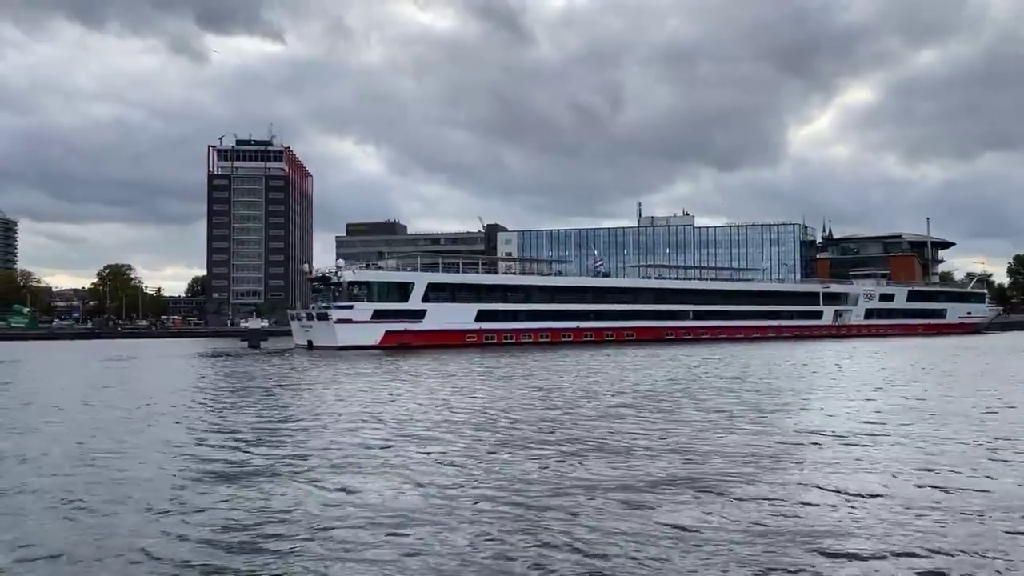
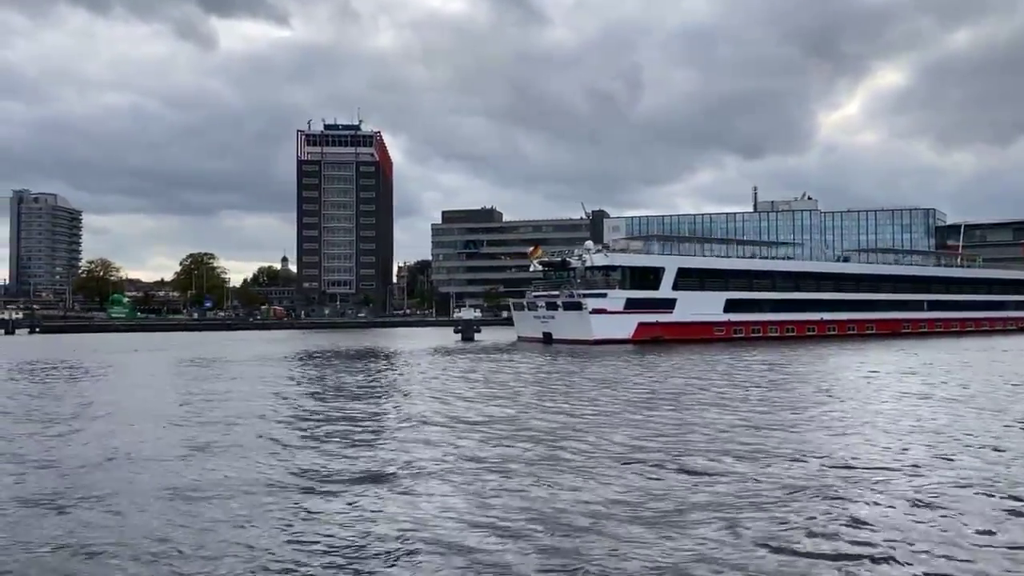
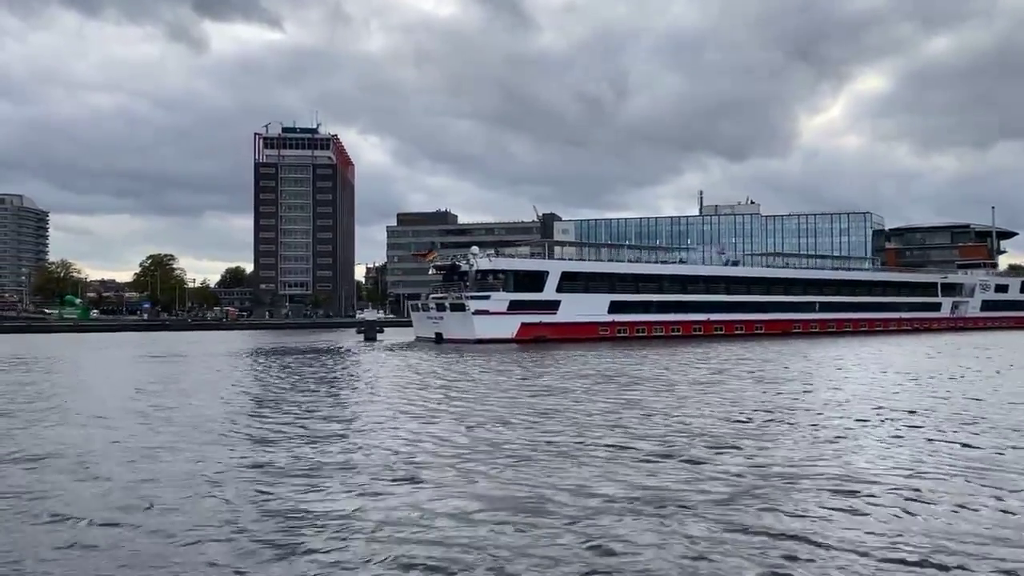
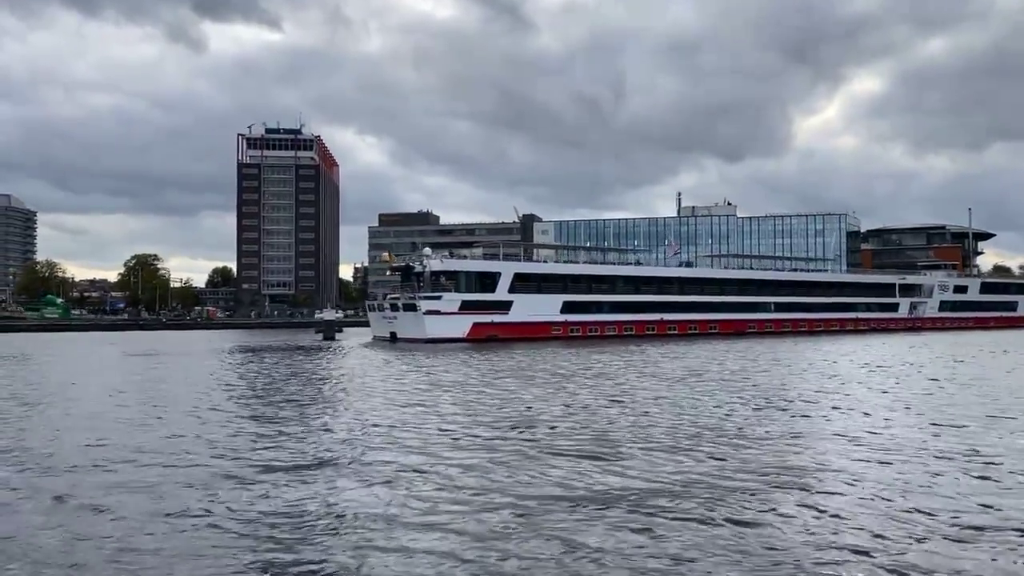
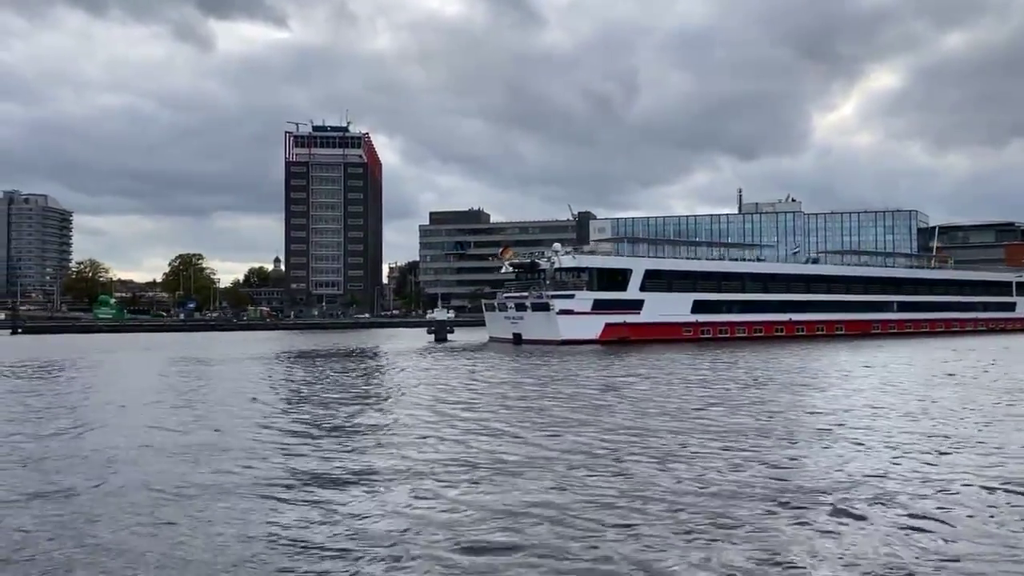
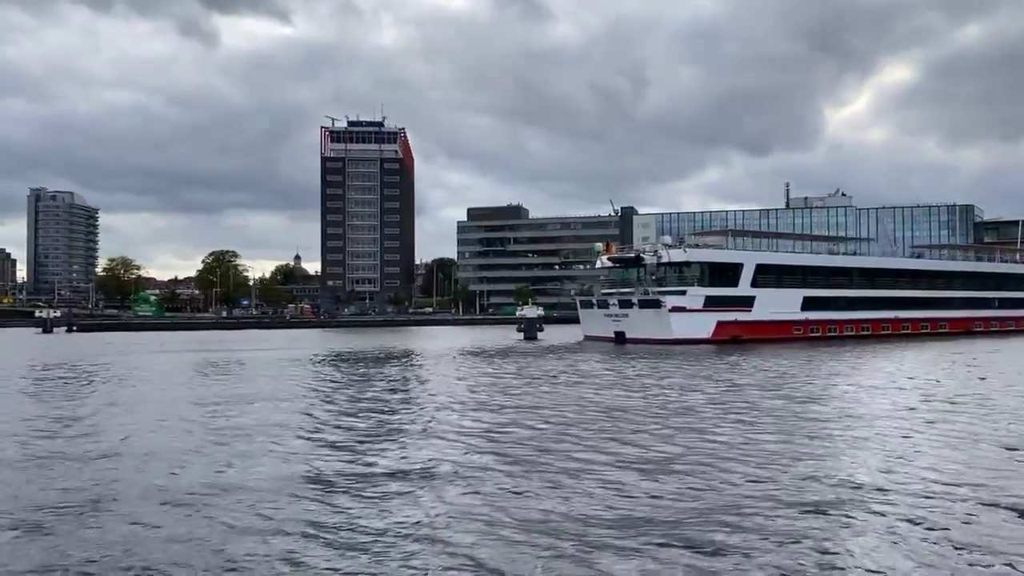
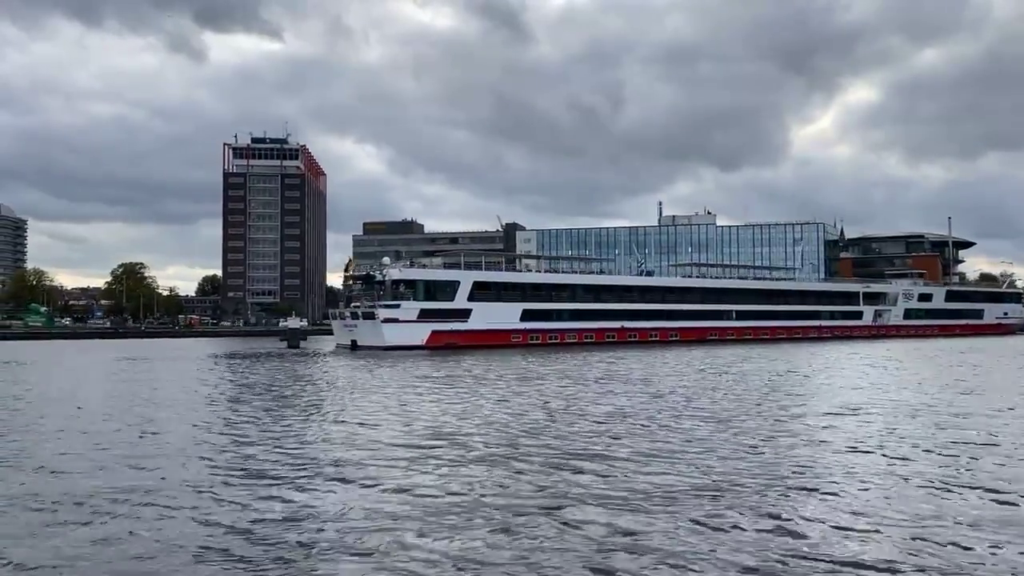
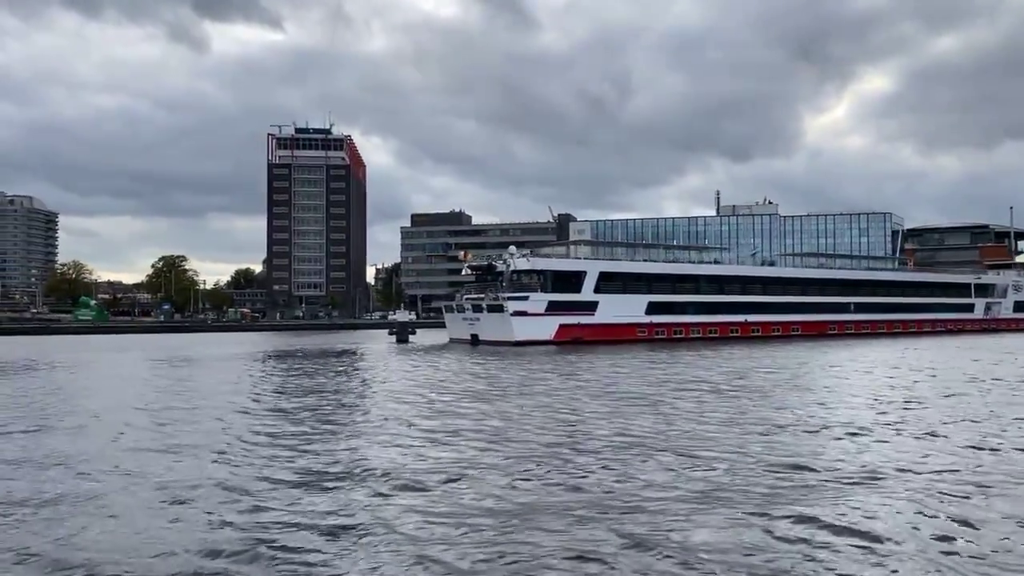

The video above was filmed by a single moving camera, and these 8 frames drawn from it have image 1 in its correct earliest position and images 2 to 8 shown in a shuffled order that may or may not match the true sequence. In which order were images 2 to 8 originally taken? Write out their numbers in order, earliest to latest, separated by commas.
7, 4, 3, 8, 5, 2, 6
